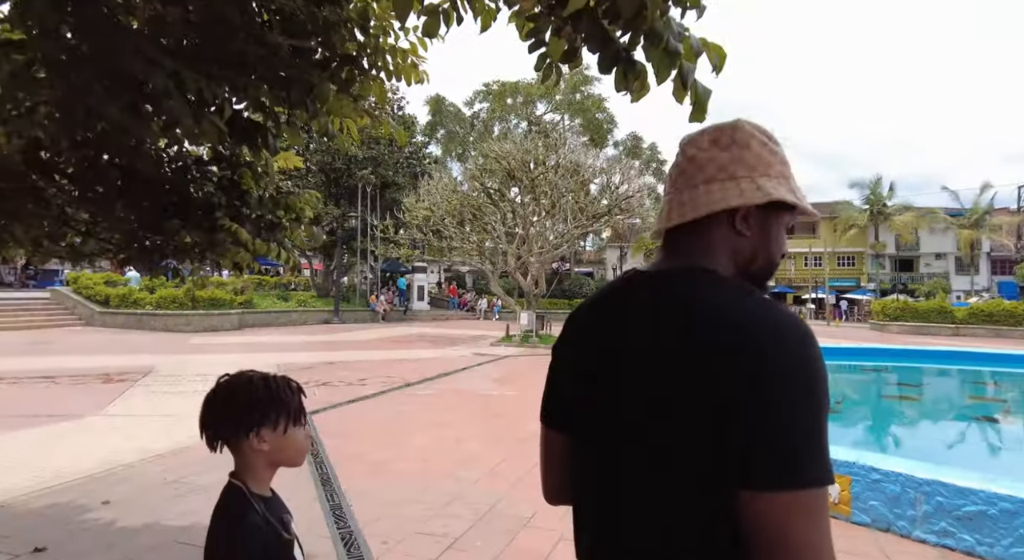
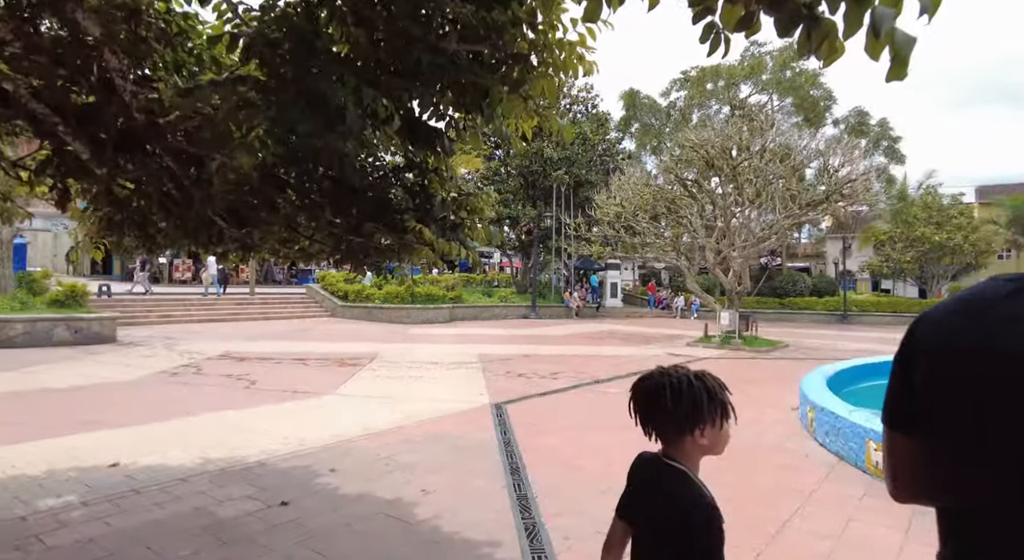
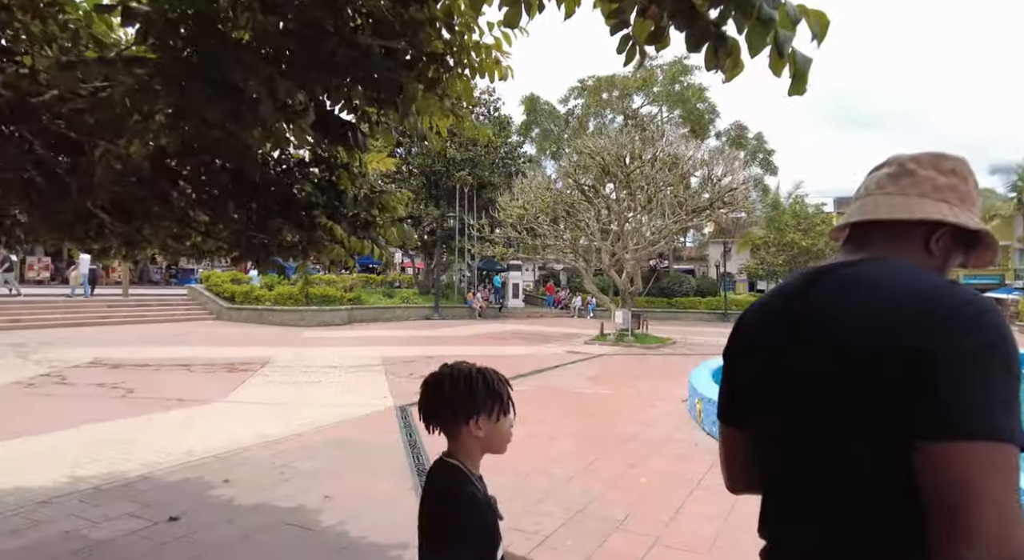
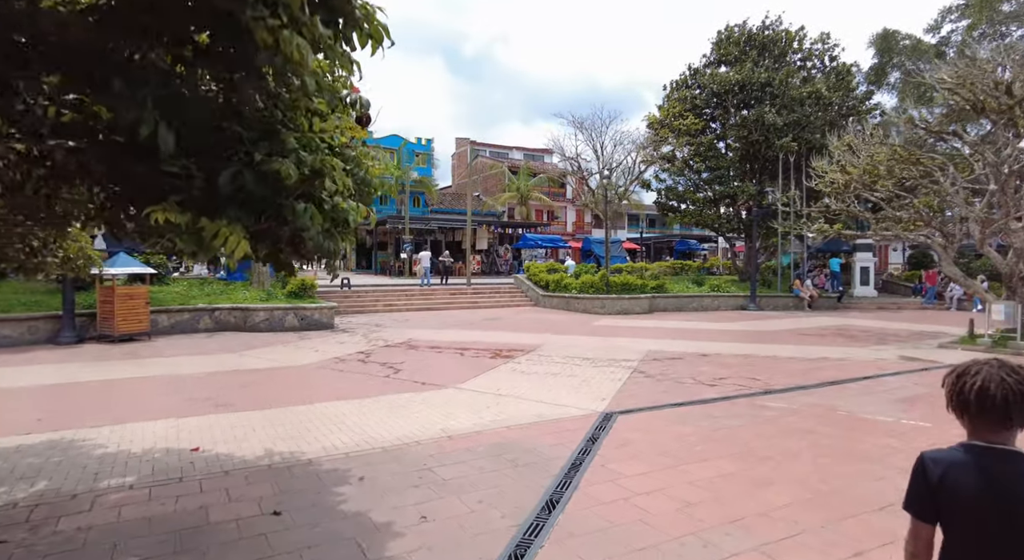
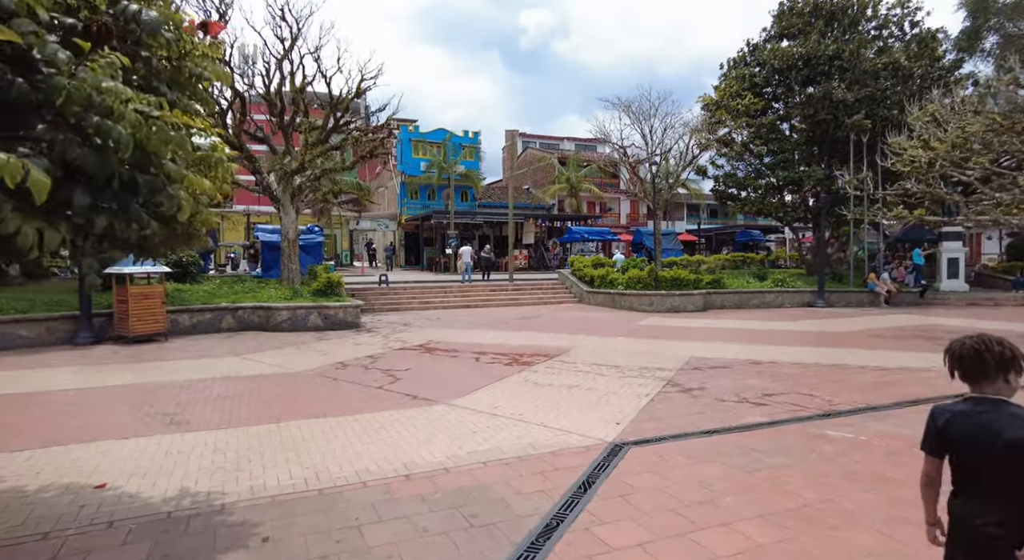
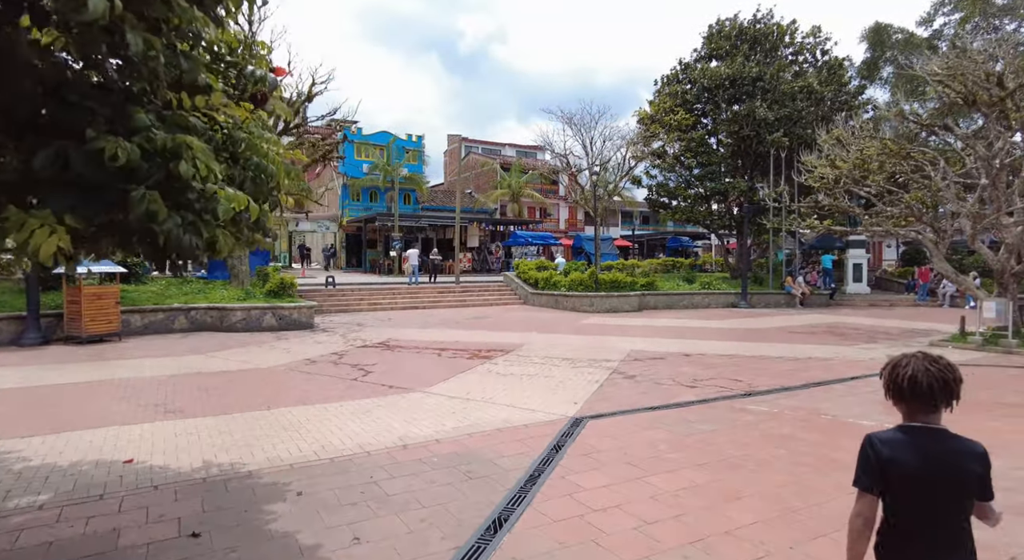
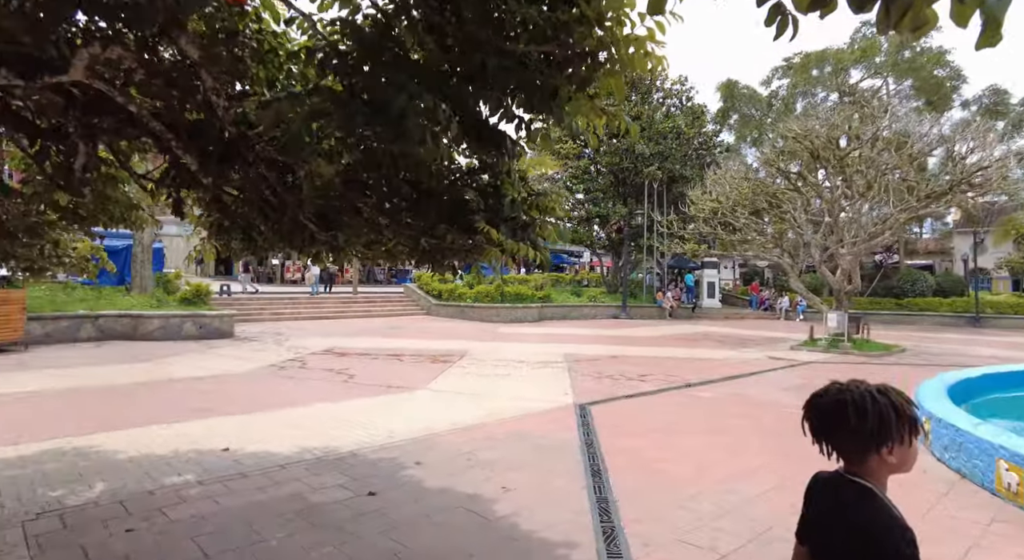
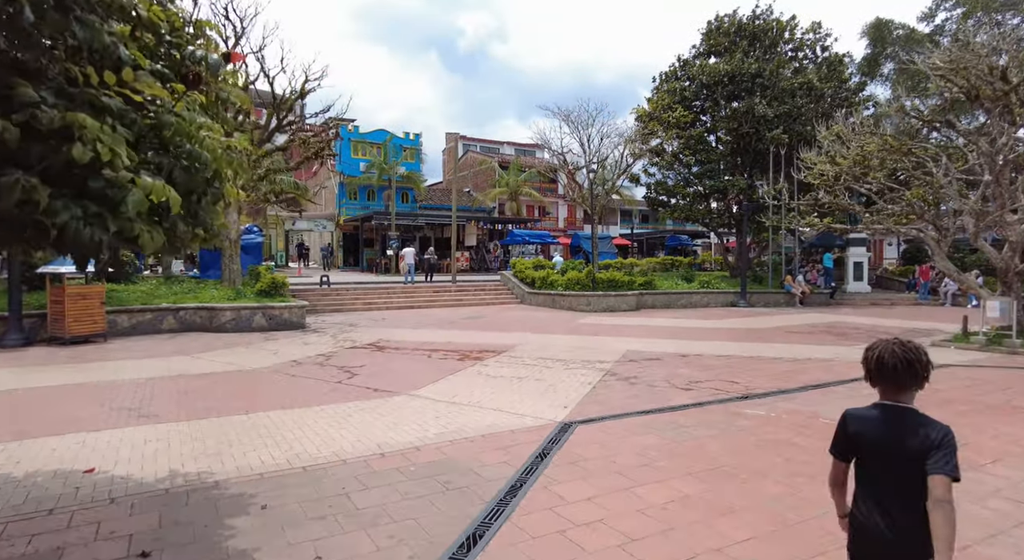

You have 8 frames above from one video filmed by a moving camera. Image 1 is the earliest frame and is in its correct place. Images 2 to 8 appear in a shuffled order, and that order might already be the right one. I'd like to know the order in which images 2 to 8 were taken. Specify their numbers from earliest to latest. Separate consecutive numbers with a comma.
3, 2, 7, 4, 6, 8, 5
